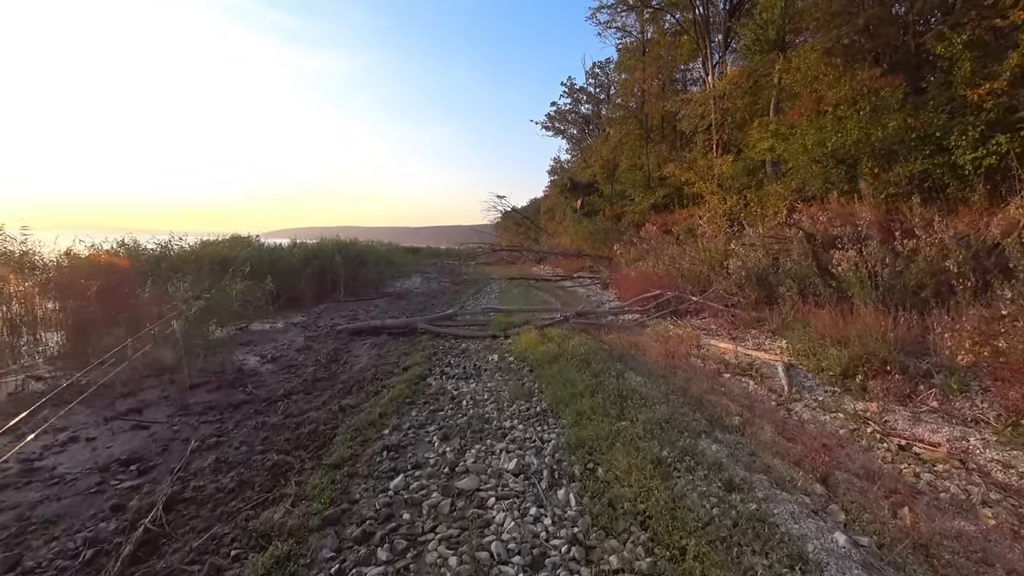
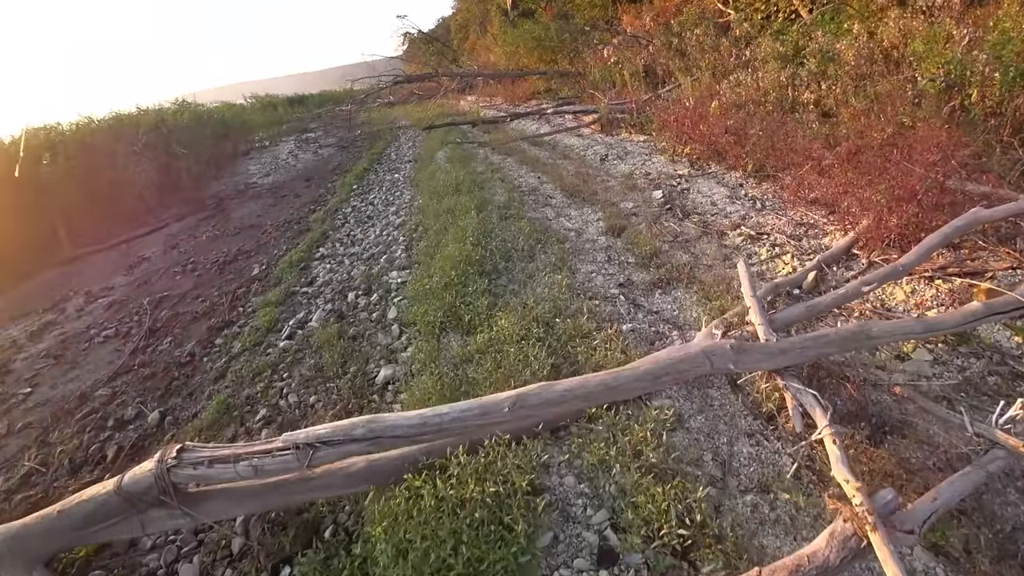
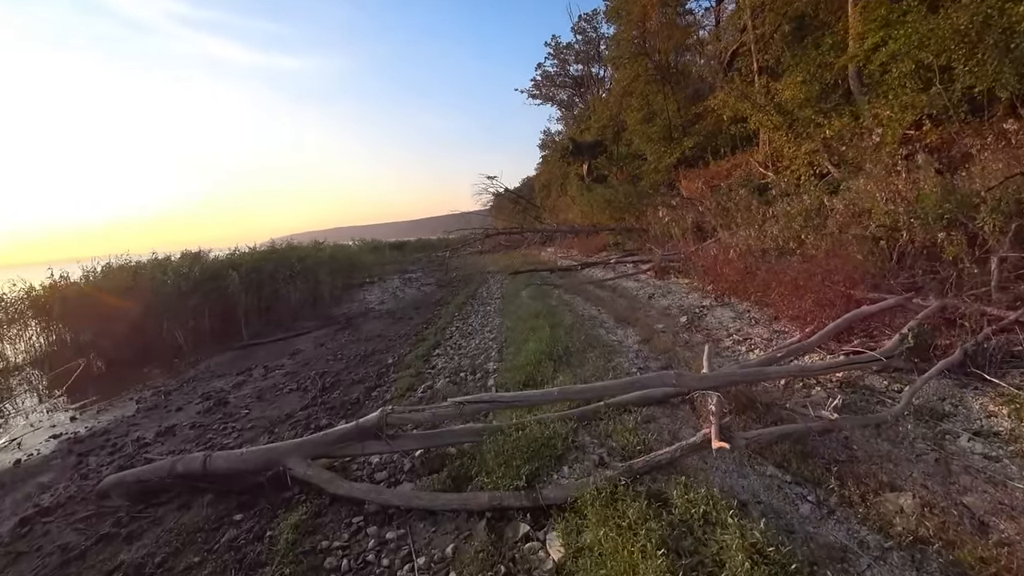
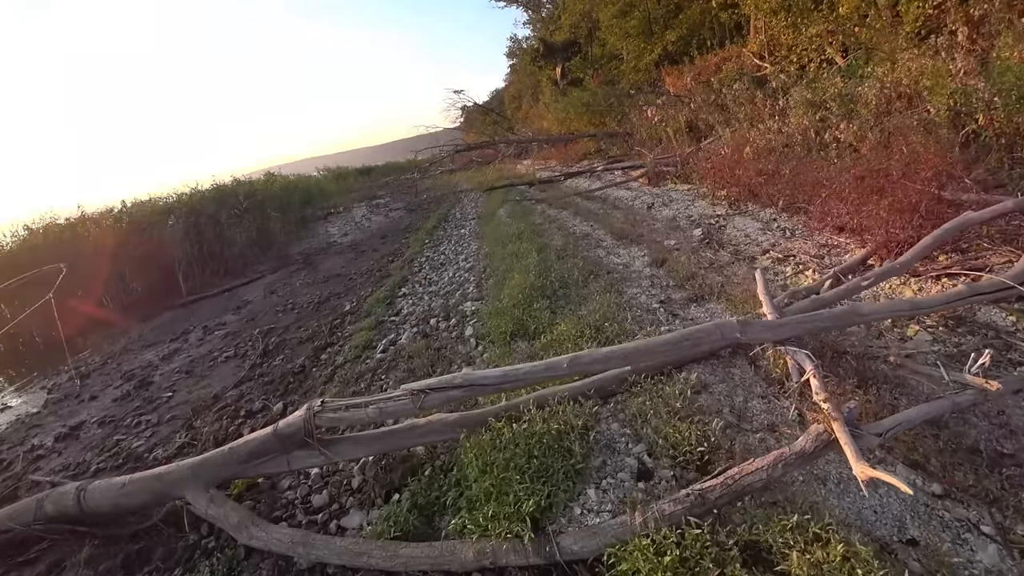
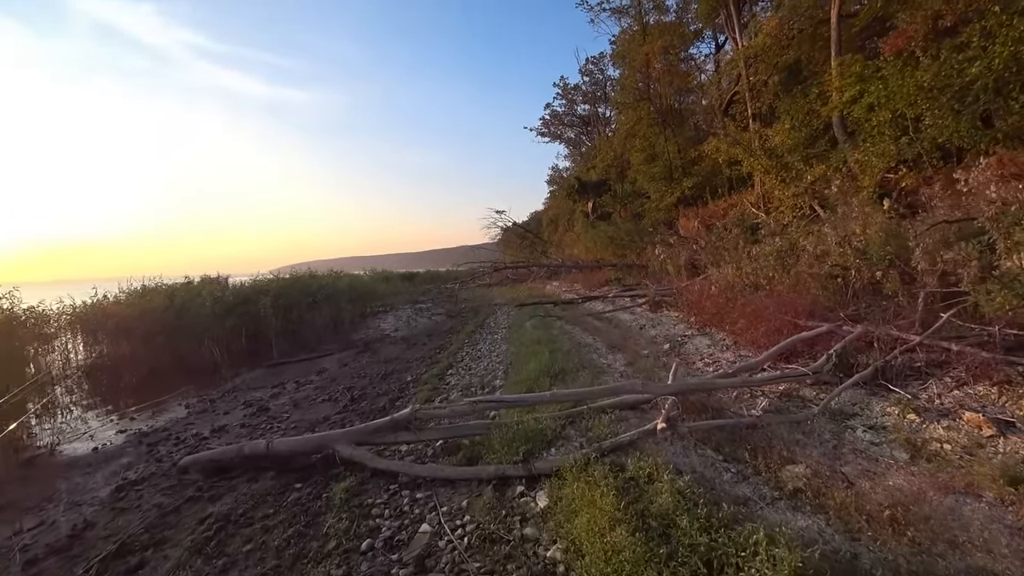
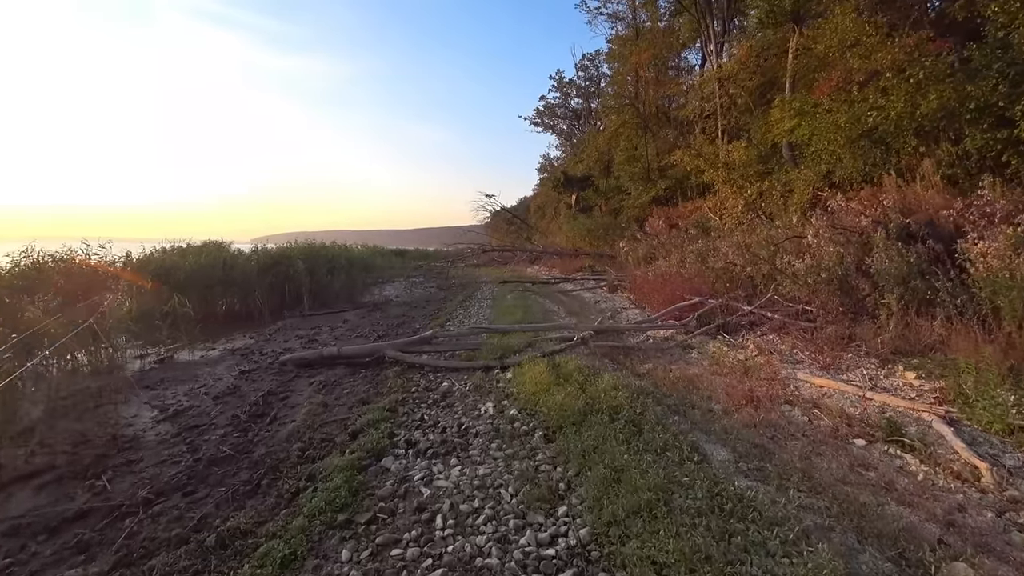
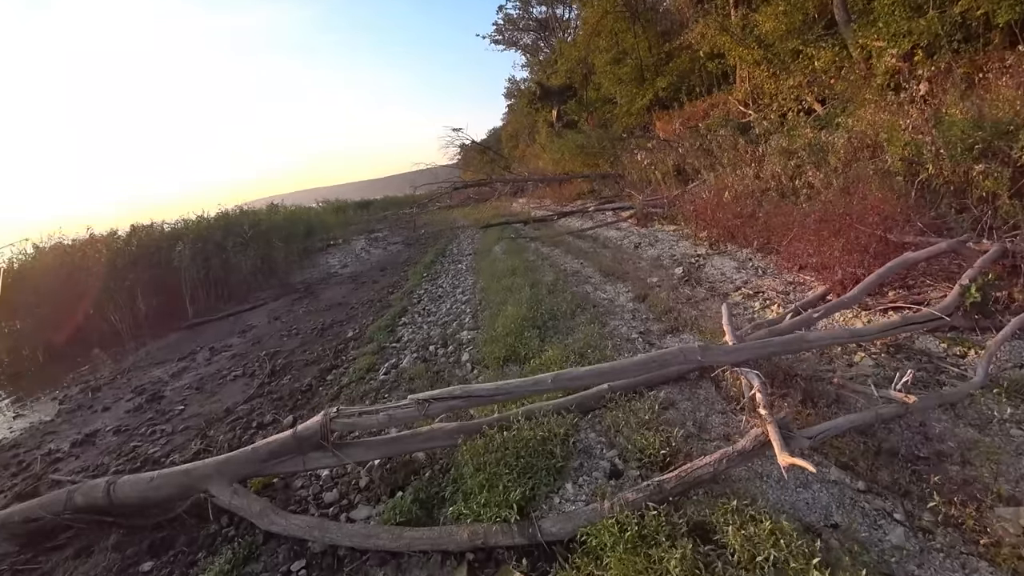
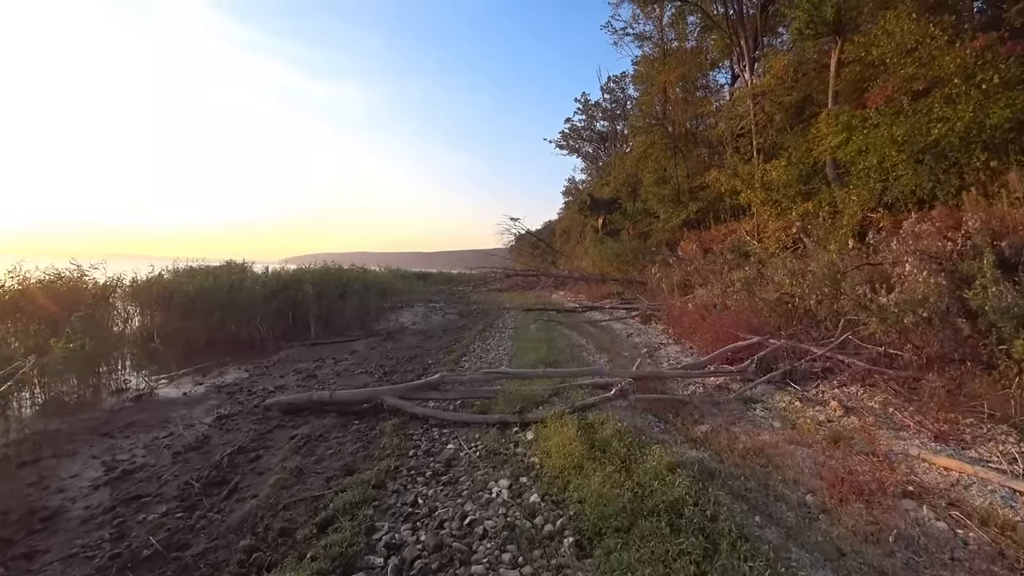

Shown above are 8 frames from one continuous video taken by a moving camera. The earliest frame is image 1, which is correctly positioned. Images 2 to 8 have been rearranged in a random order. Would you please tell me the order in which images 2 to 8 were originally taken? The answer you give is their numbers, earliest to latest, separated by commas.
6, 8, 5, 3, 7, 4, 2
